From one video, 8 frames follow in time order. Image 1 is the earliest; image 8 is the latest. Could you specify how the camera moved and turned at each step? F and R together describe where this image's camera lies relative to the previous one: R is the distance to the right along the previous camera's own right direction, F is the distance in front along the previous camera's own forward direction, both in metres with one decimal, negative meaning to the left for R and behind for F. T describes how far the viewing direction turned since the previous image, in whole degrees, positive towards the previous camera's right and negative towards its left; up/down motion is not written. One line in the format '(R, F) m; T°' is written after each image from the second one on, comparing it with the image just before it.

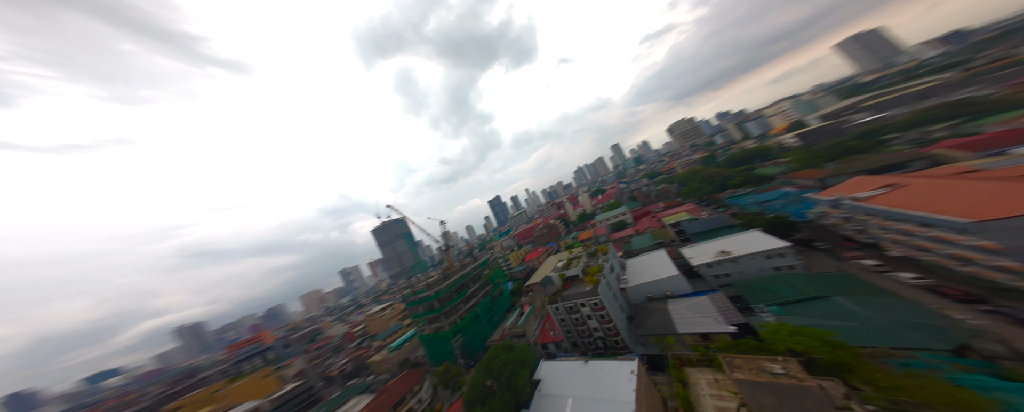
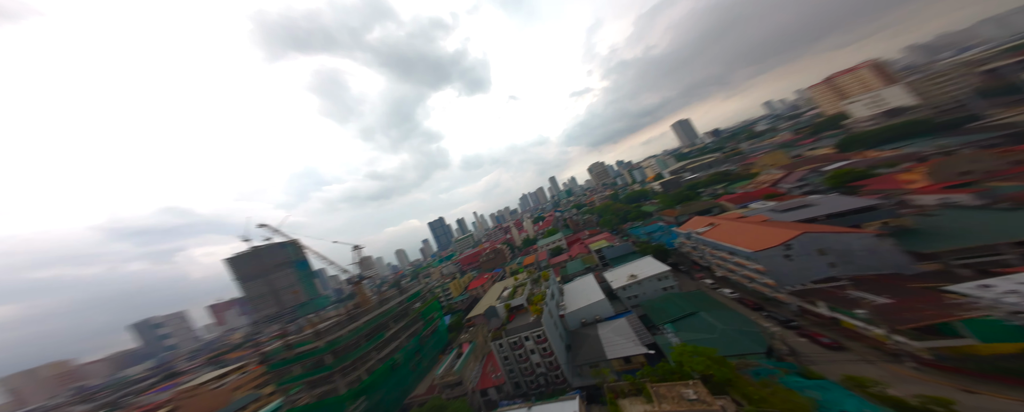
(-1.1, +1.7) m; +19°
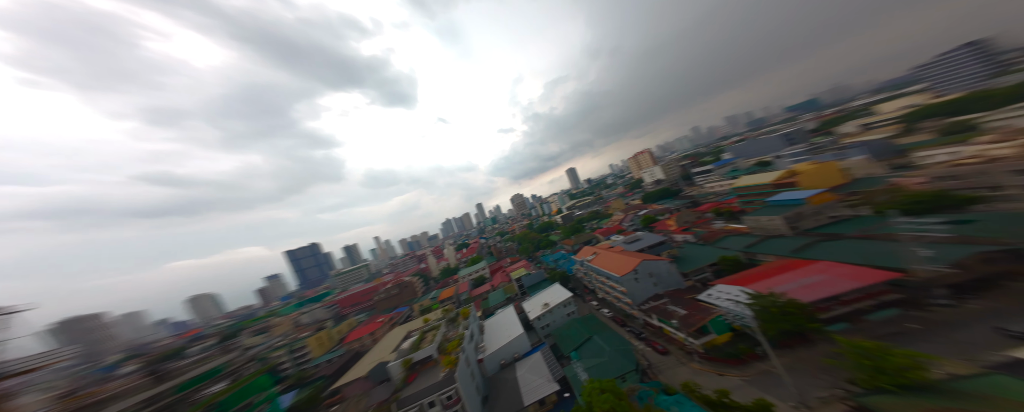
(-1.1, +2.1) m; +24°
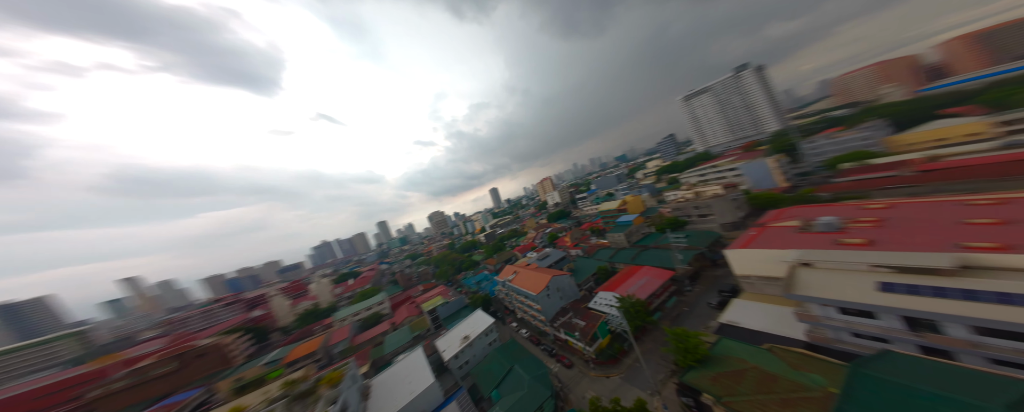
(+1.0, +0.4) m; +19°
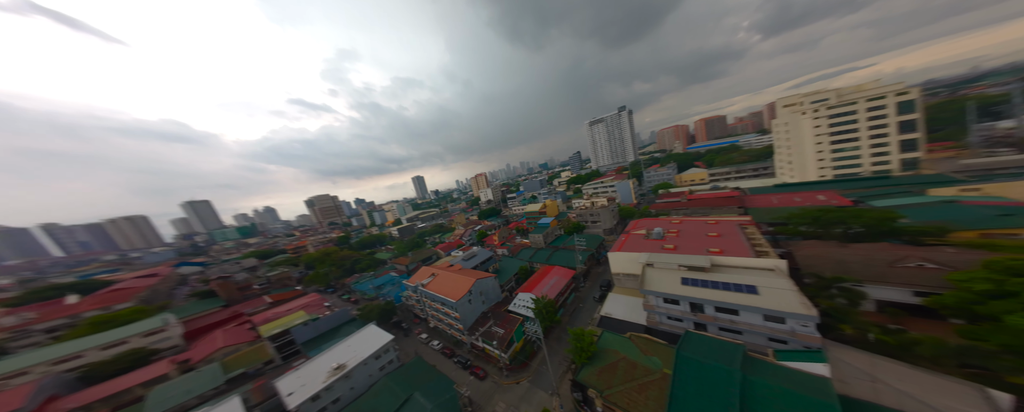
(+0.7, +2.1) m; +19°
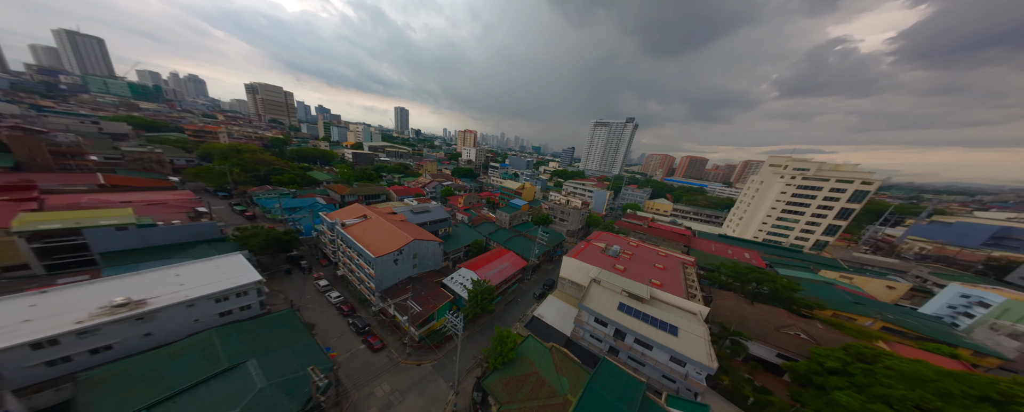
(+0.9, +2.7) m; +8°
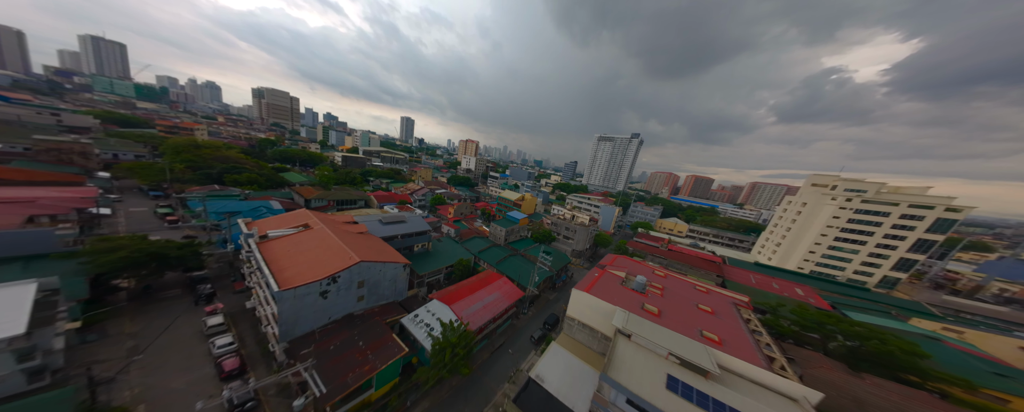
(+0.6, +4.3) m; -1°
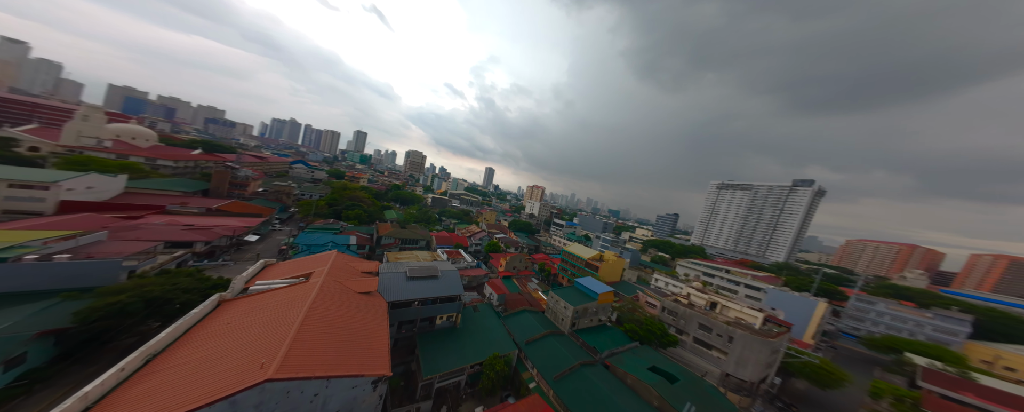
(+0.8, +6.9) m; -27°
